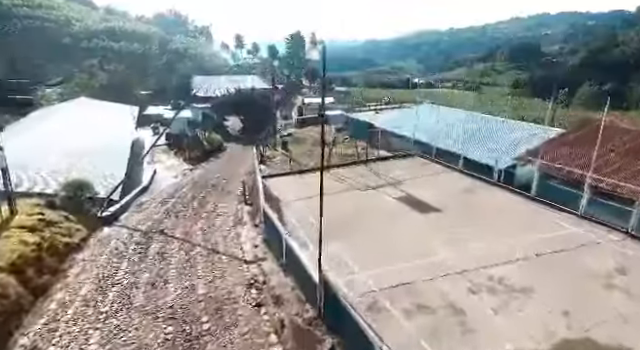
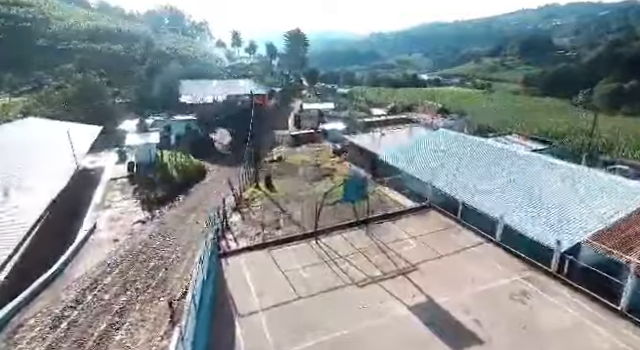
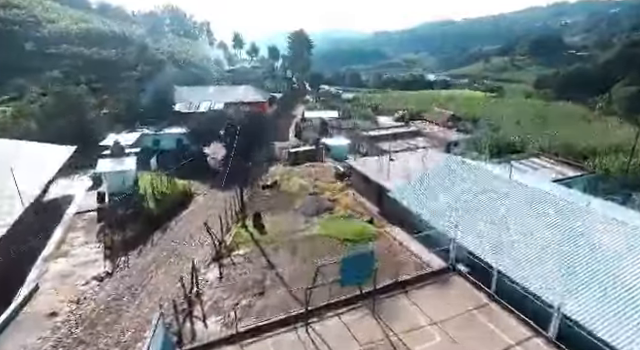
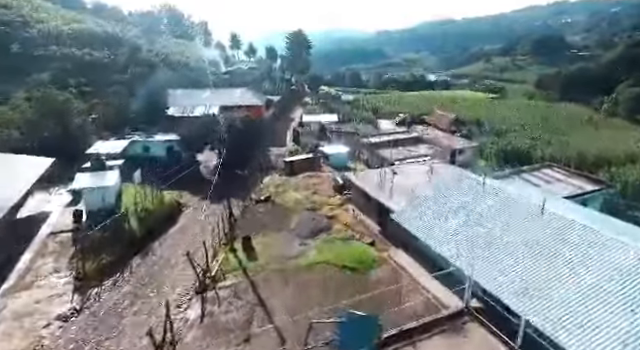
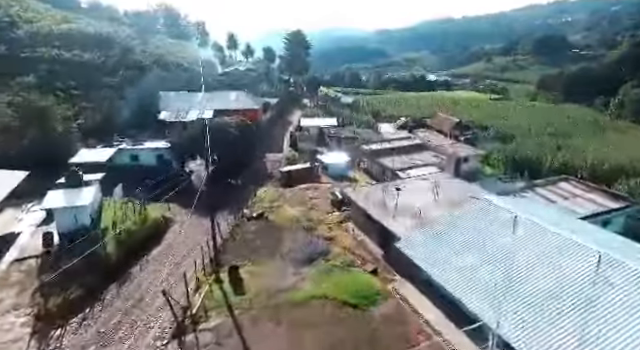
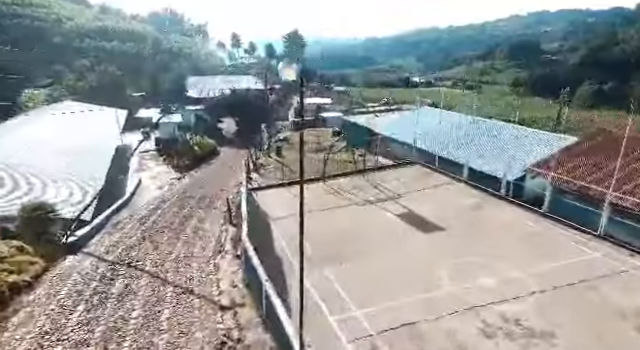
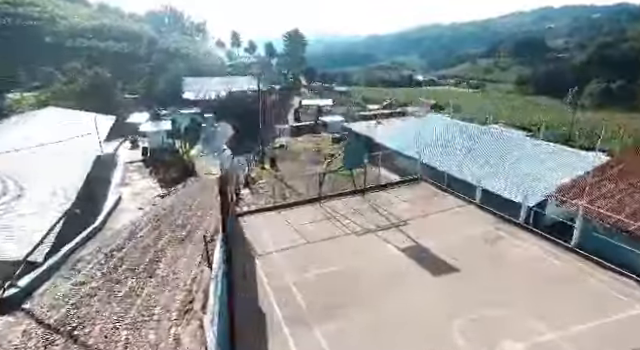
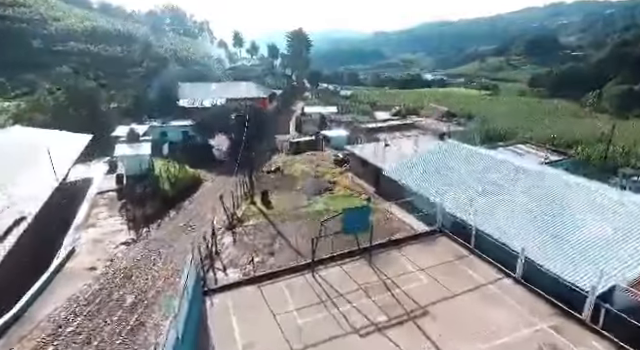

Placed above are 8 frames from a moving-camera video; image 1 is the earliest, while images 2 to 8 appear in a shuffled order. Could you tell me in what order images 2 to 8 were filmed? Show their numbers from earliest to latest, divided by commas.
6, 7, 2, 8, 3, 4, 5
